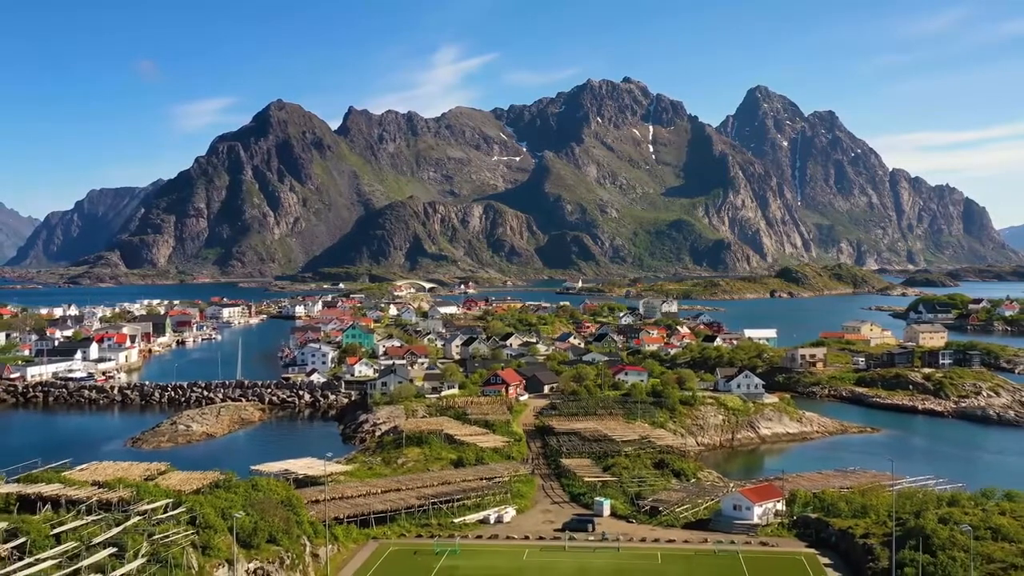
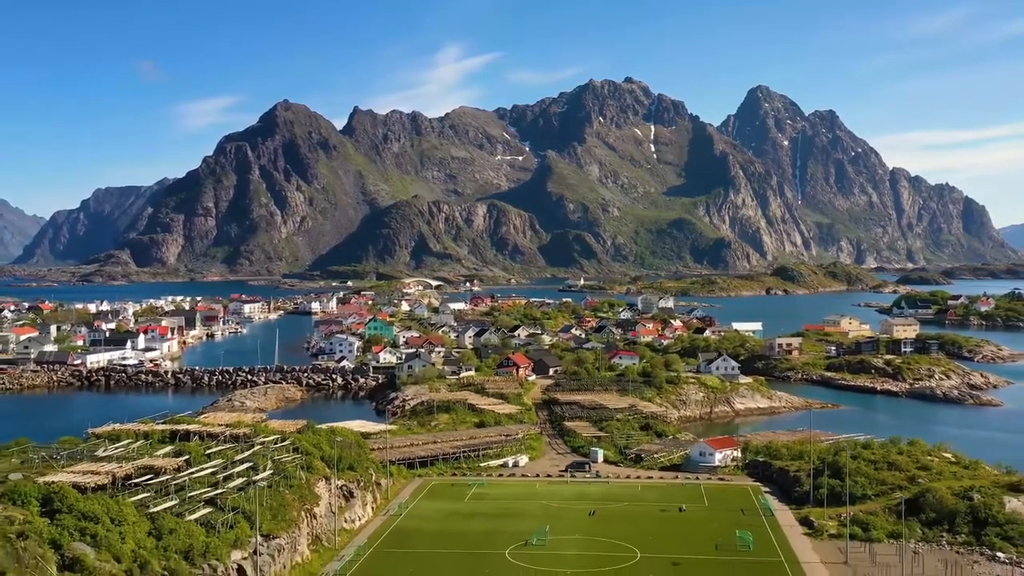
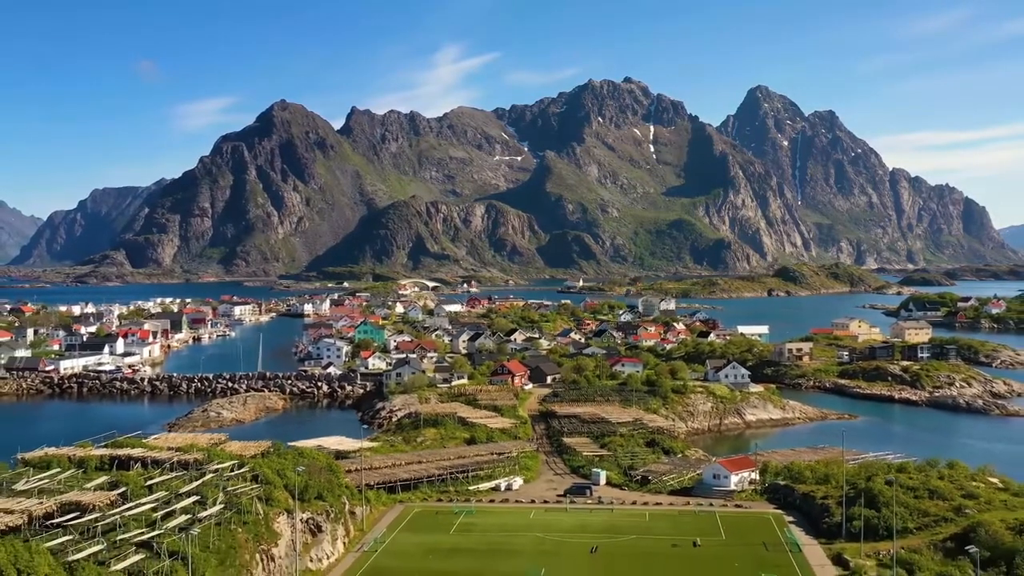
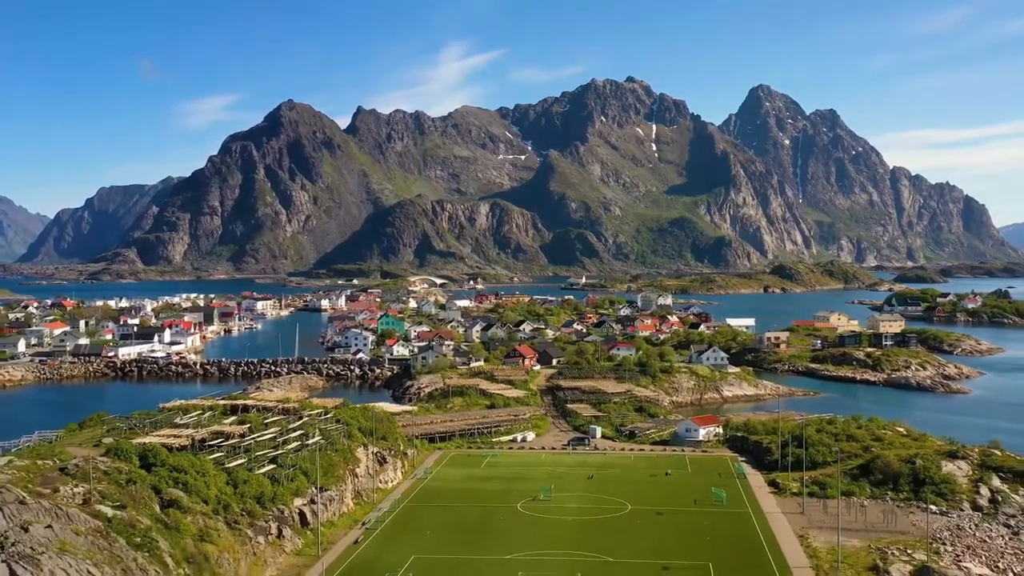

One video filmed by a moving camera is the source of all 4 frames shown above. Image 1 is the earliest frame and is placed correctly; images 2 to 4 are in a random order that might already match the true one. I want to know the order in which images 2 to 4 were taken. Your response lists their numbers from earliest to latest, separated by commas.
3, 2, 4
